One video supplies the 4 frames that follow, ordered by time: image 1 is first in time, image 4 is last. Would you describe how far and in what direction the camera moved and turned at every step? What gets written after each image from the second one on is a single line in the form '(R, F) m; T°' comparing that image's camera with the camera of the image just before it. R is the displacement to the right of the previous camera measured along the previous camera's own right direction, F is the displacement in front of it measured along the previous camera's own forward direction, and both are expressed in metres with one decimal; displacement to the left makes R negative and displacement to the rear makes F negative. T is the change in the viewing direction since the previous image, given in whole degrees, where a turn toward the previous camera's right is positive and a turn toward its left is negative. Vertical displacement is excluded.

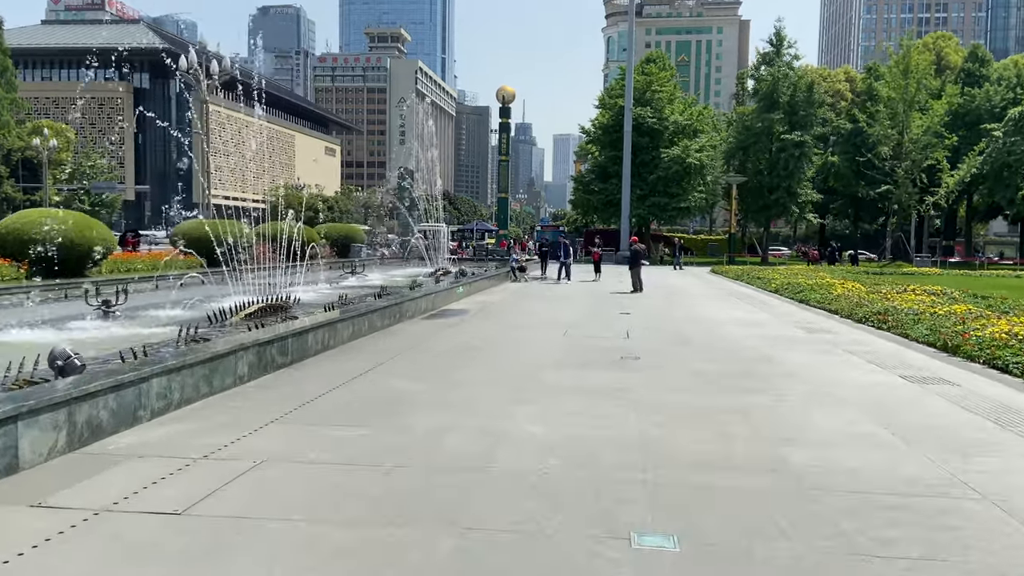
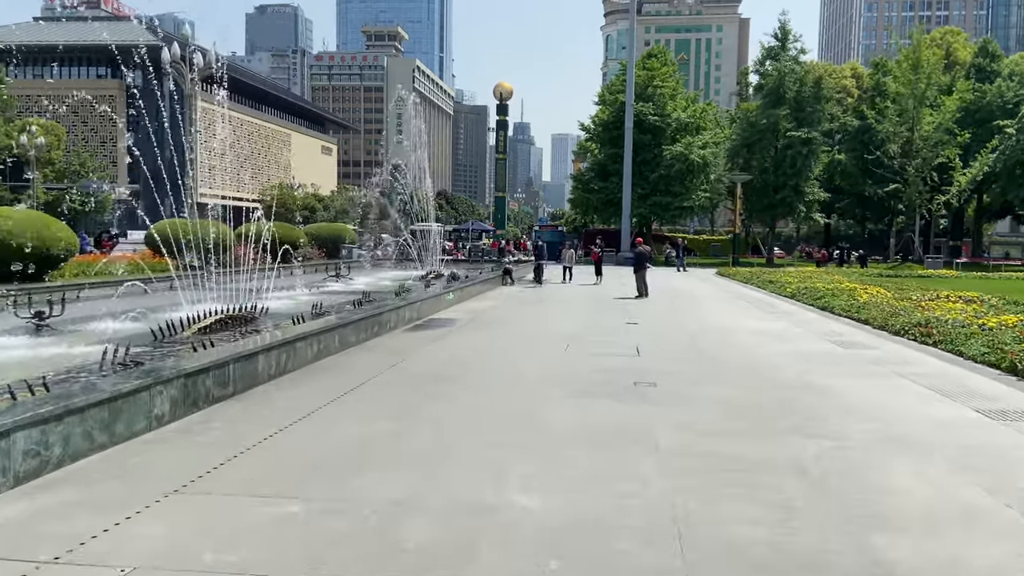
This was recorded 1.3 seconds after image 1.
(+0.1, +1.7) m; 0°
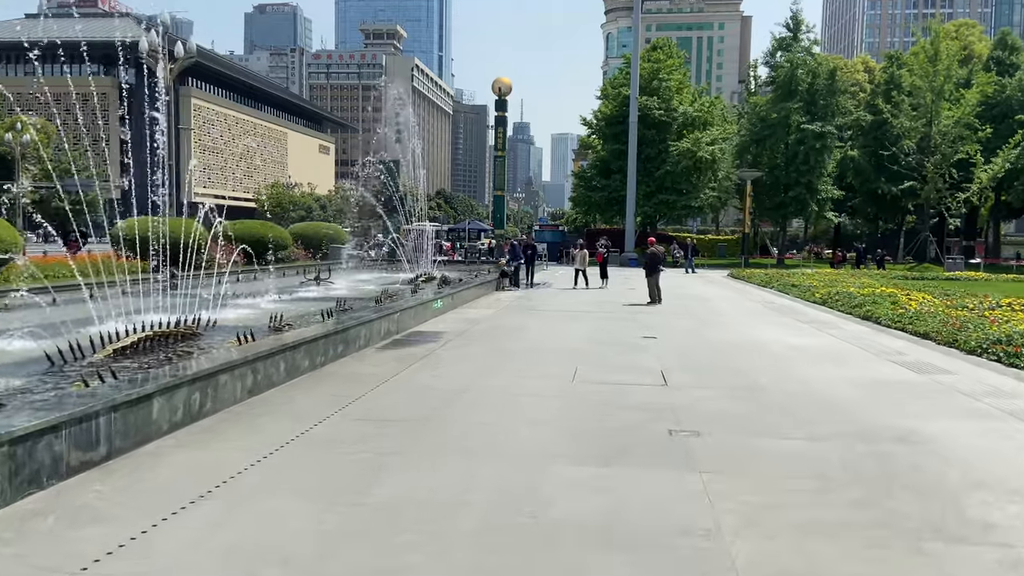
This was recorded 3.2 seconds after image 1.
(+0.1, +2.3) m; 0°
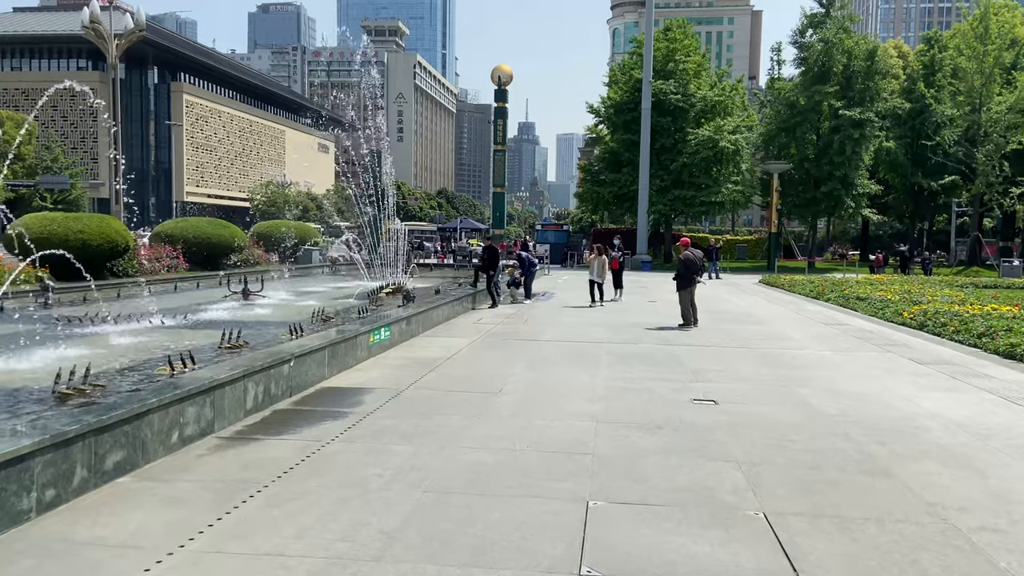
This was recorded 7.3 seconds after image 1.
(+0.4, +5.0) m; 0°
